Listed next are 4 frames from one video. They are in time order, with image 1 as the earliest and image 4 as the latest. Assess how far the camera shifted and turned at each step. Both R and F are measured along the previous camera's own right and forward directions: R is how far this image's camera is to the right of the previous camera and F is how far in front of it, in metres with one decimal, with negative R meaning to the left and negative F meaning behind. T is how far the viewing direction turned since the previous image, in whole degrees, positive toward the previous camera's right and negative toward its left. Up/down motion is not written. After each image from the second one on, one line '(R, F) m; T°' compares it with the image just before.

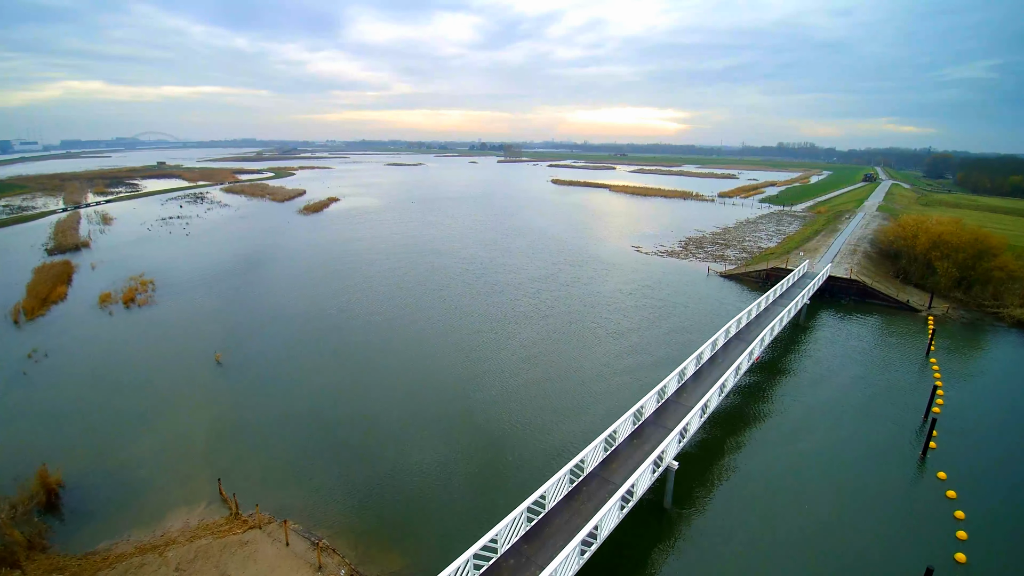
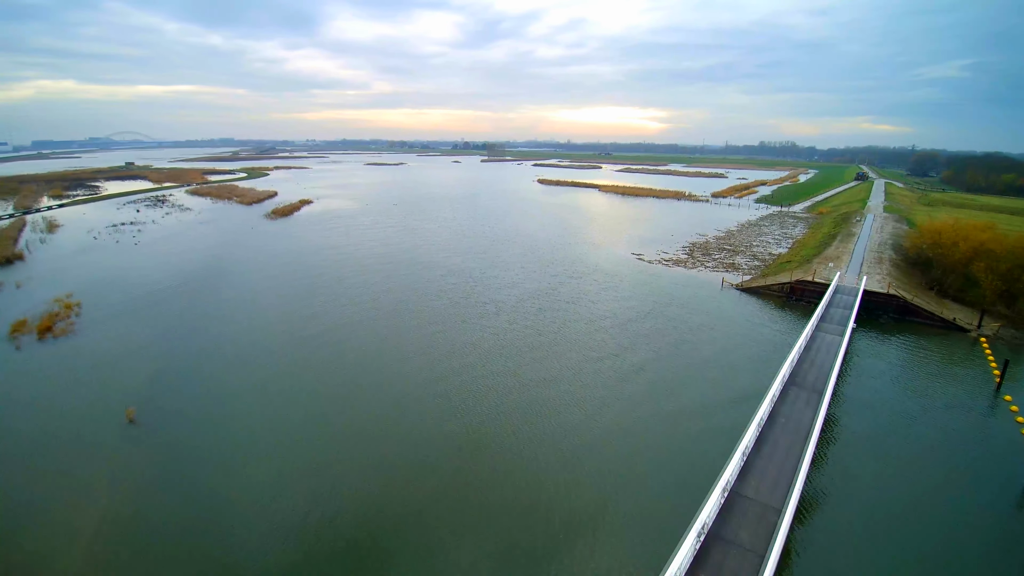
(-0.2, +1.8) m; +2°
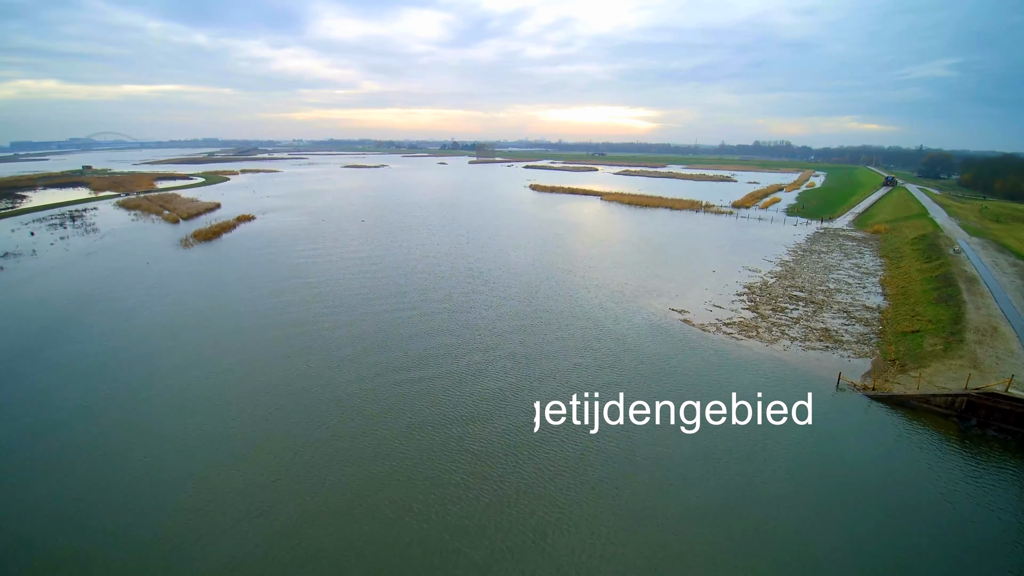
(+0.1, +5.2) m; +1°
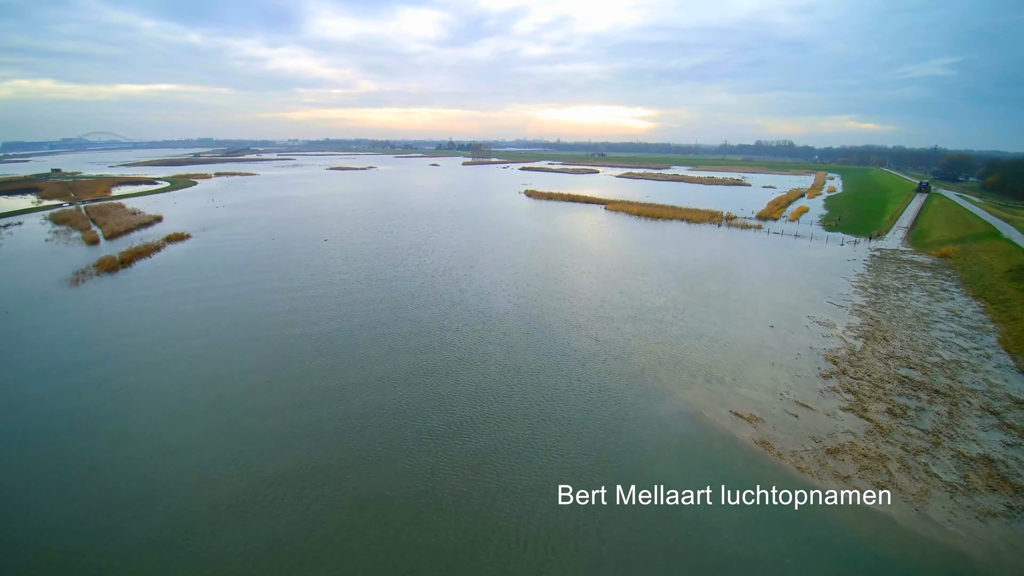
(+0.4, +4.0) m; 0°
